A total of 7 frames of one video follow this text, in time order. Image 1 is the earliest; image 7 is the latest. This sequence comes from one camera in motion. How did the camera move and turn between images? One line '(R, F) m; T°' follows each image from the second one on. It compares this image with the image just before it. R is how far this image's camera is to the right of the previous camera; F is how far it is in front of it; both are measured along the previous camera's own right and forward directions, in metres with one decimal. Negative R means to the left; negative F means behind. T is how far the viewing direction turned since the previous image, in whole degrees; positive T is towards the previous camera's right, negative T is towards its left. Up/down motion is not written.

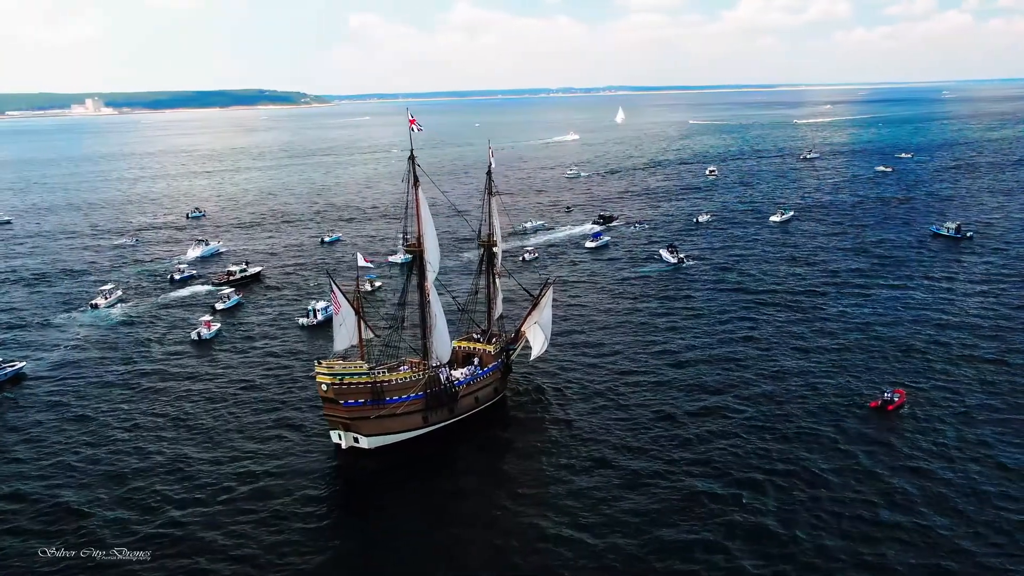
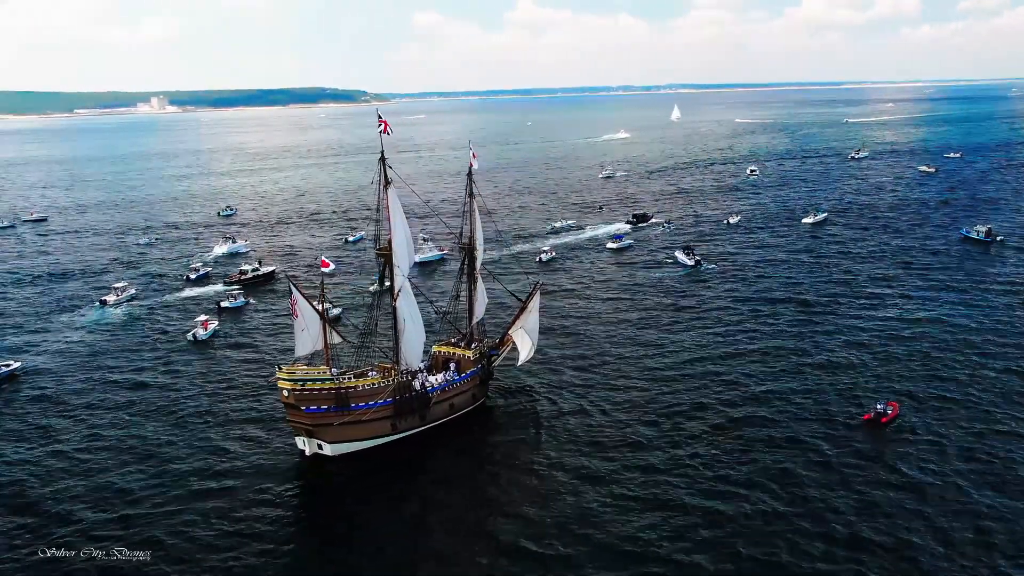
(+3.9, +1.2) m; -2°
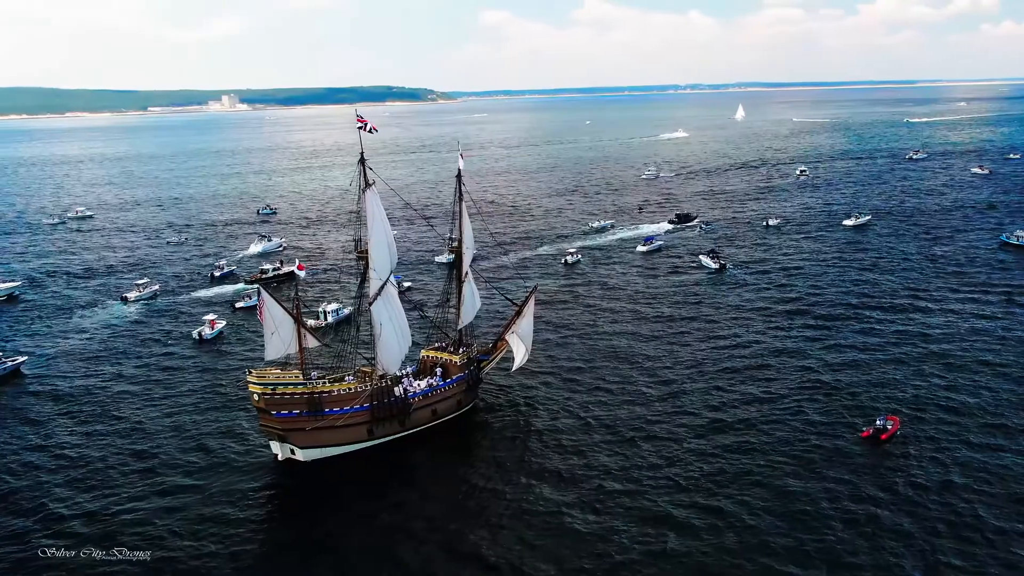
(+3.7, +1.3) m; -3°
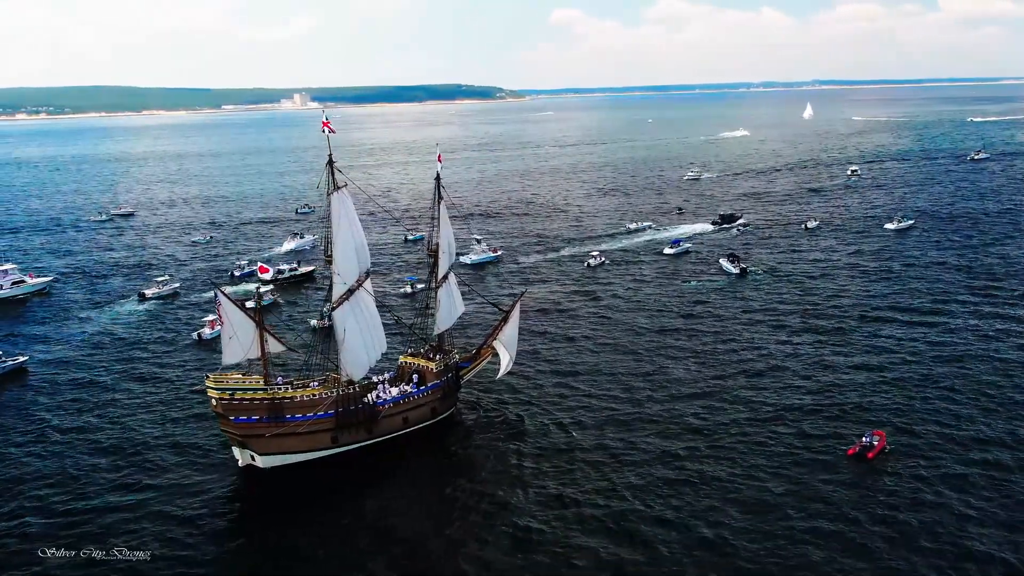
(+4.4, +1.3) m; -3°
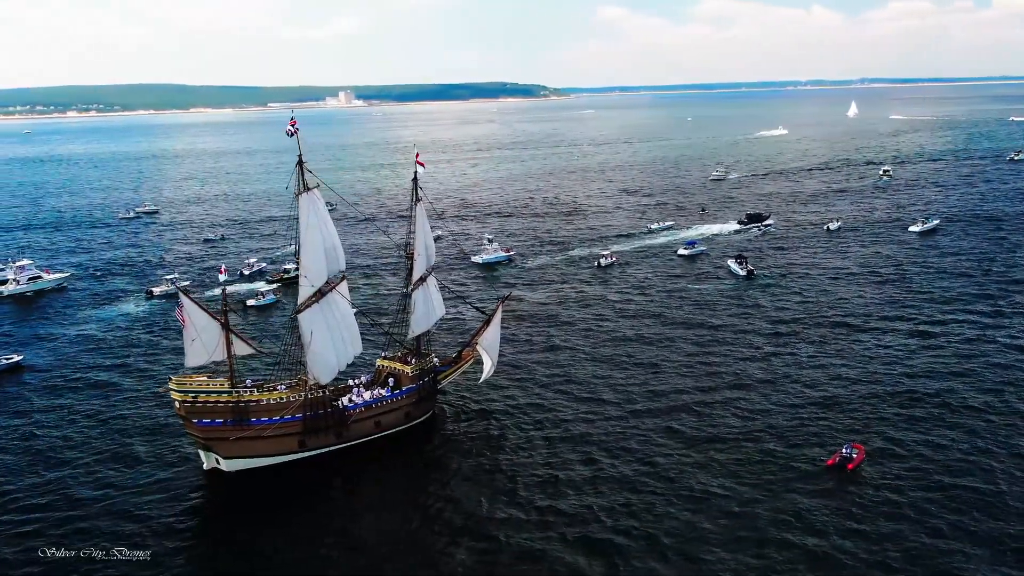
(+3.2, +0.8) m; -2°
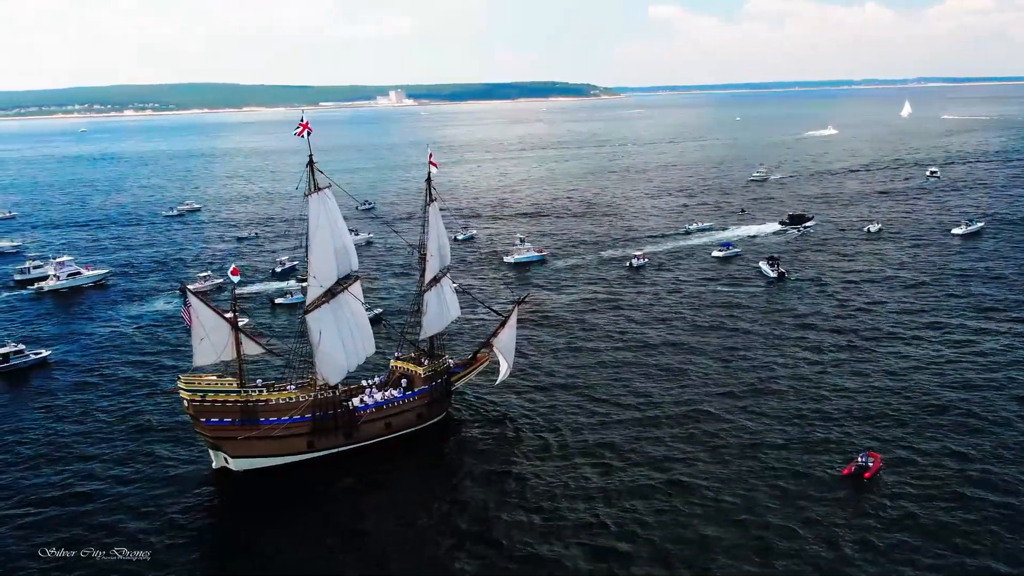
(+1.4, +1.0) m; -3°
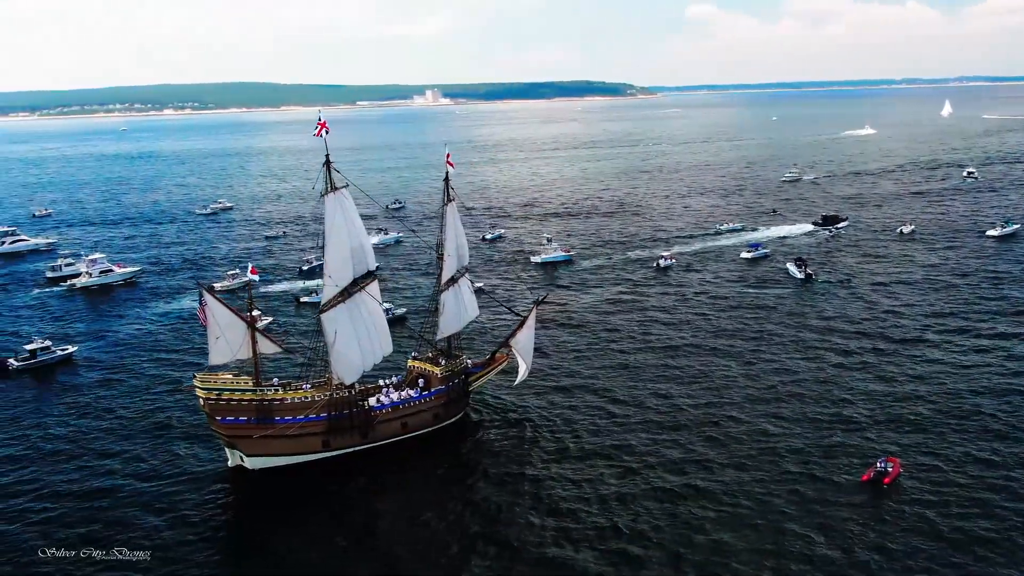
(+0.5, +0.7) m; -2°
